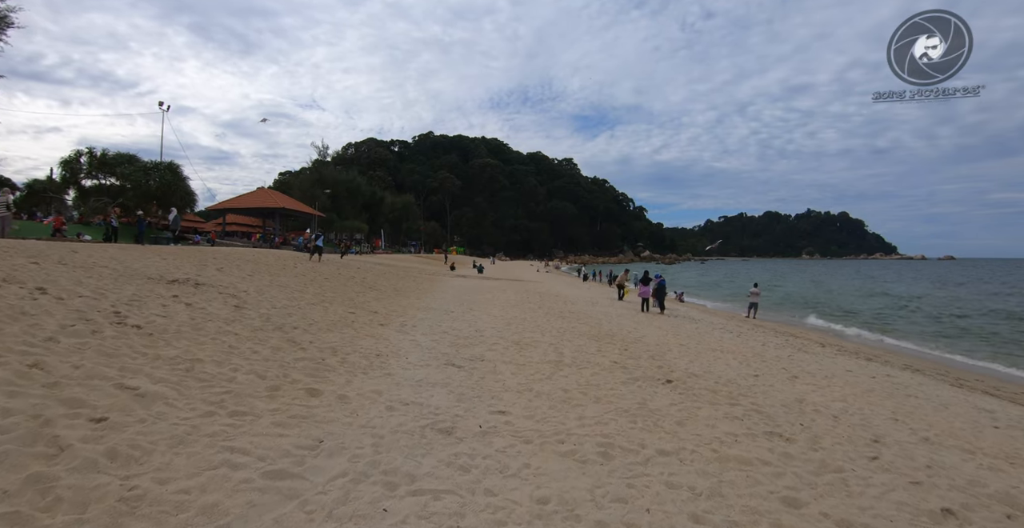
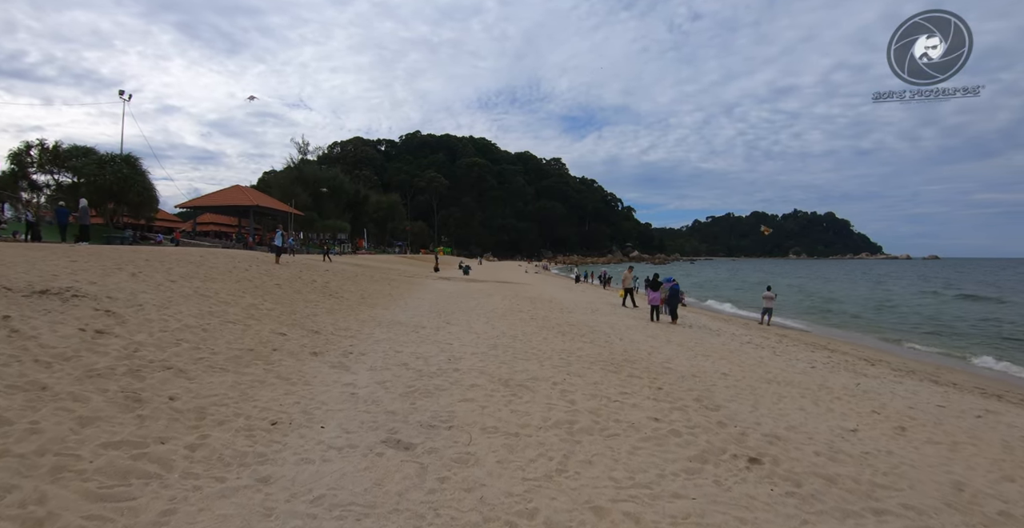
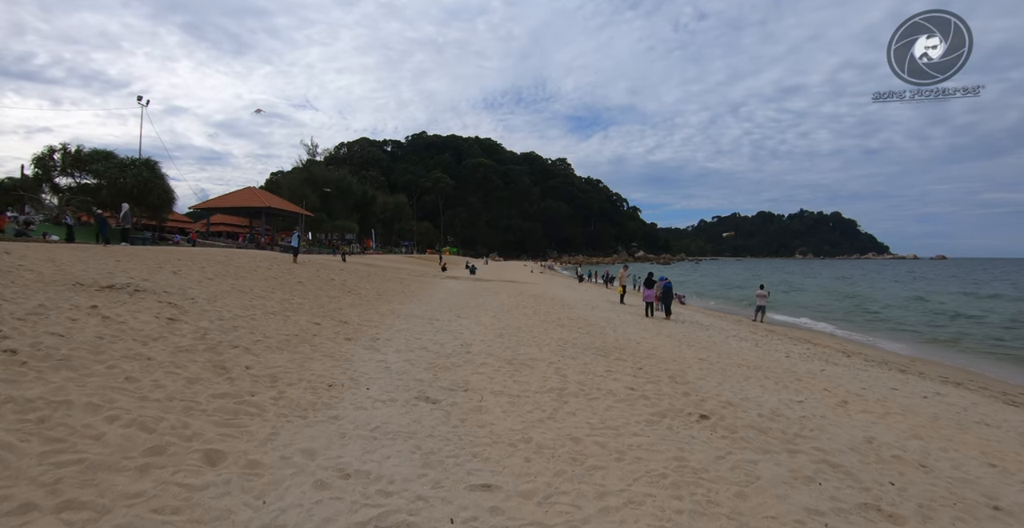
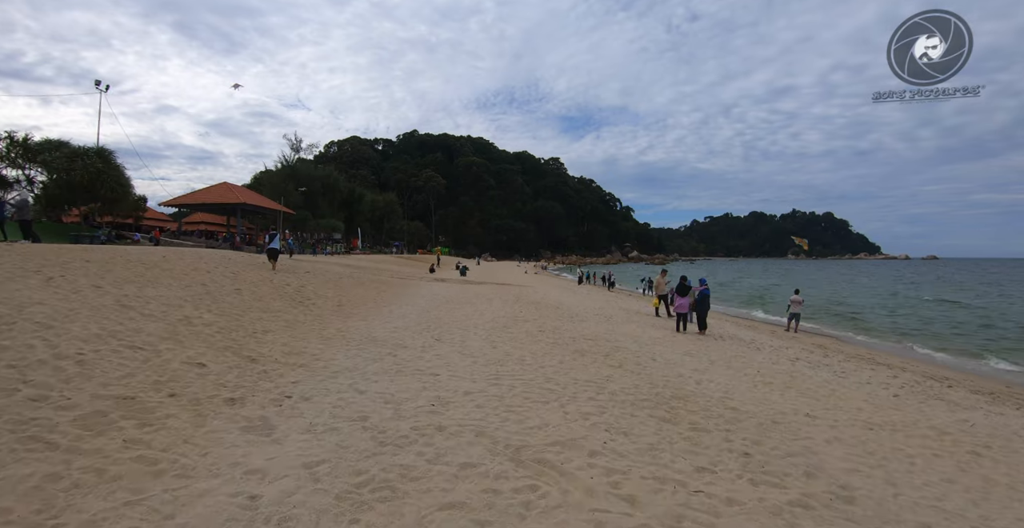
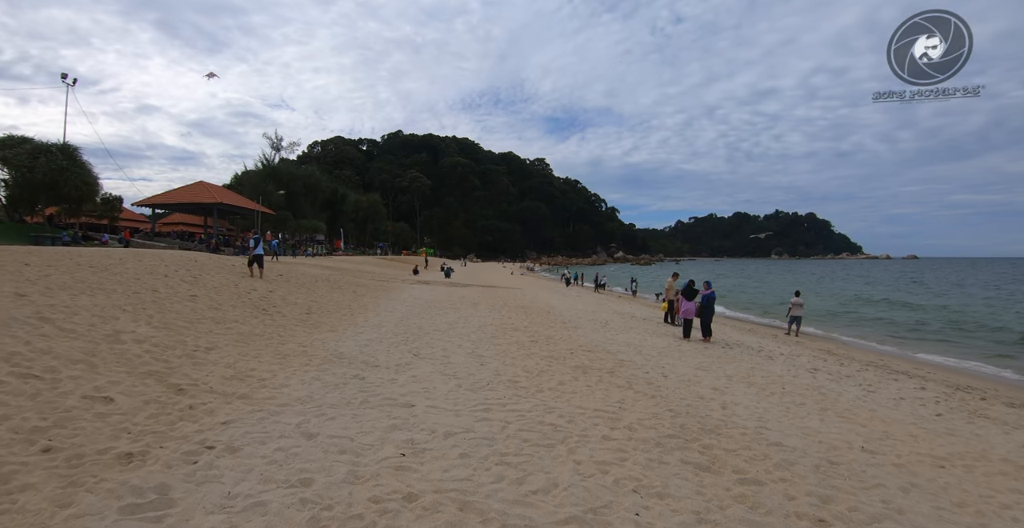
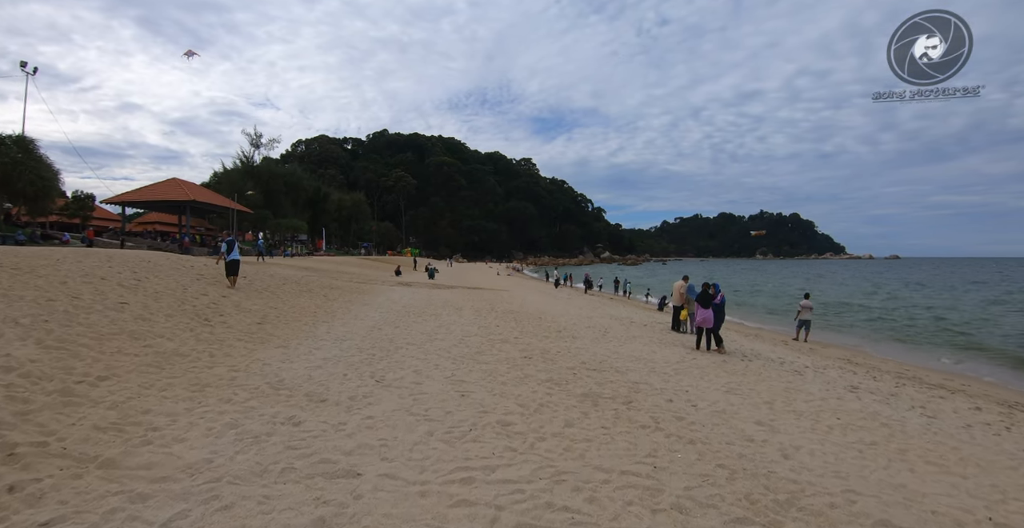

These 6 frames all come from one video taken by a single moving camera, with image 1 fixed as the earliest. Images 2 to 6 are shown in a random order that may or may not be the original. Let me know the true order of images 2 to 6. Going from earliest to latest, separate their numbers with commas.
3, 2, 4, 5, 6
